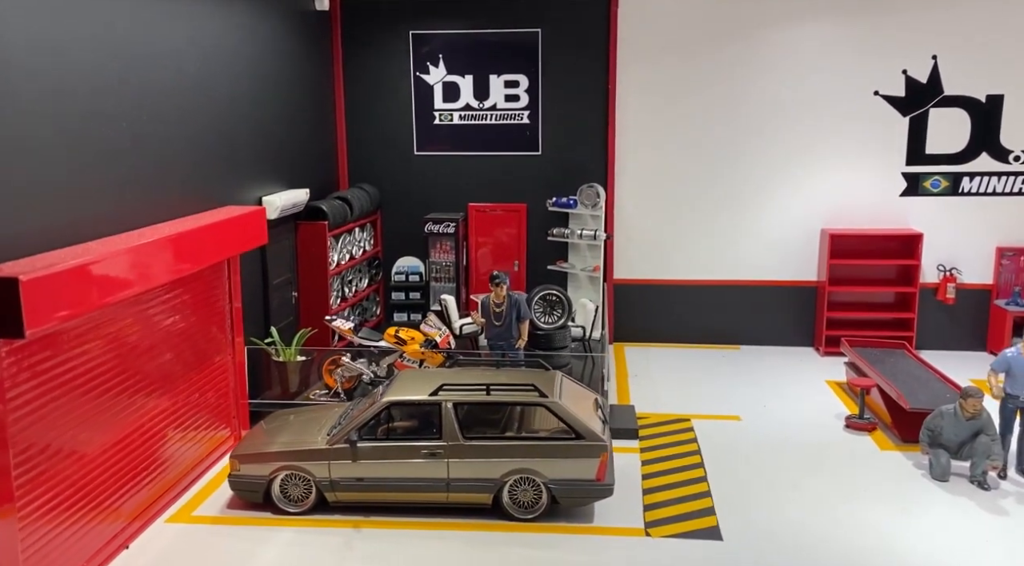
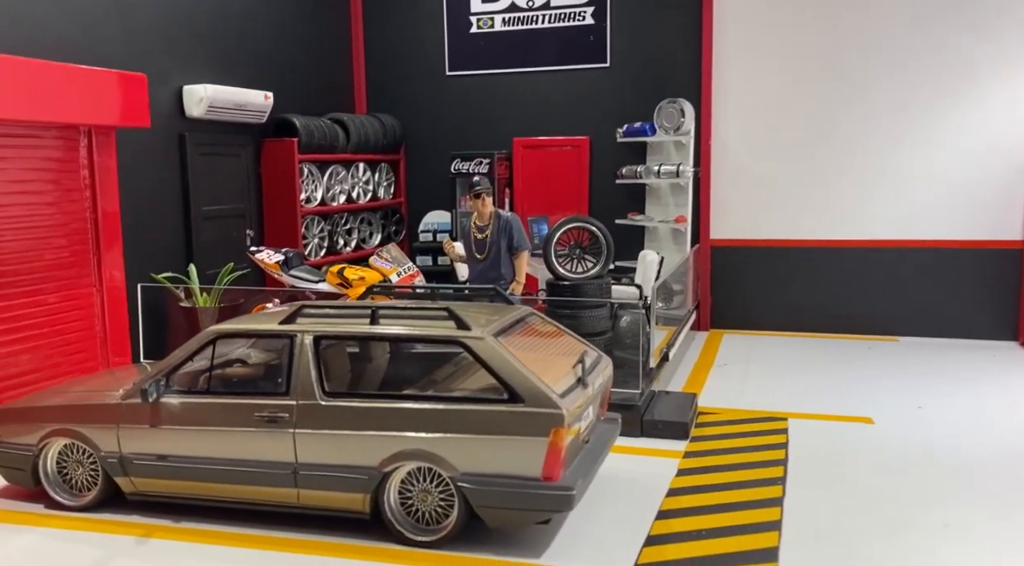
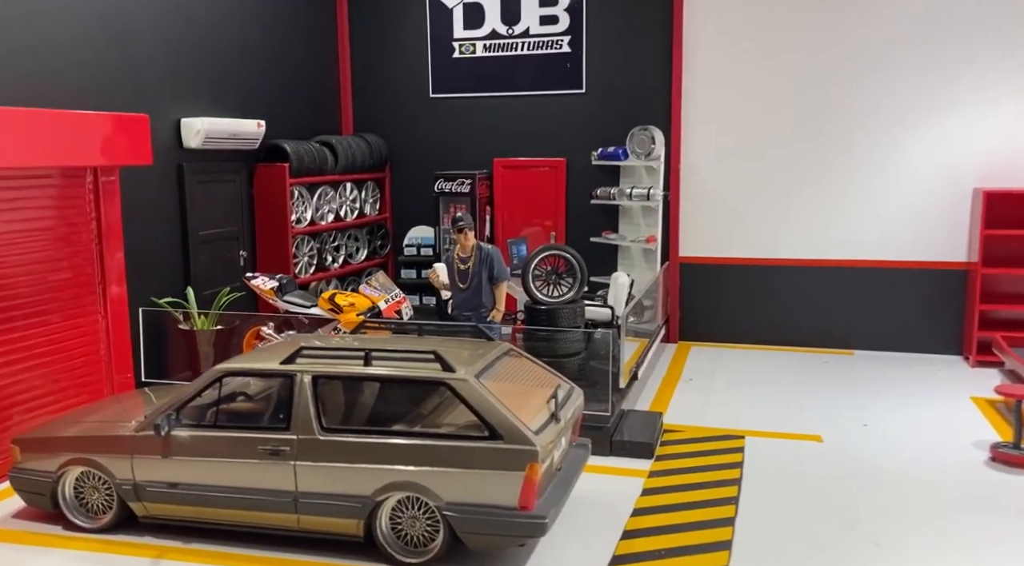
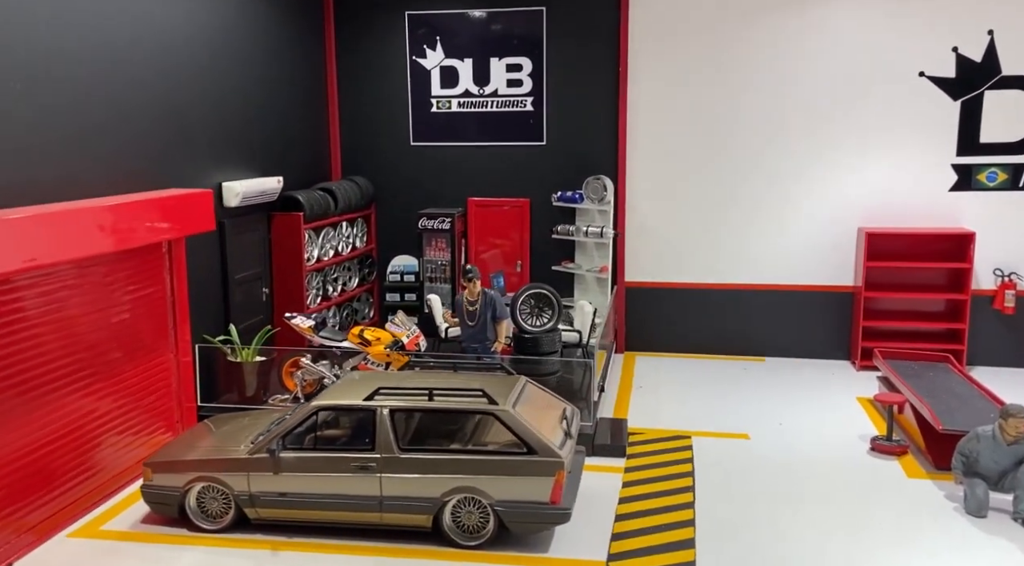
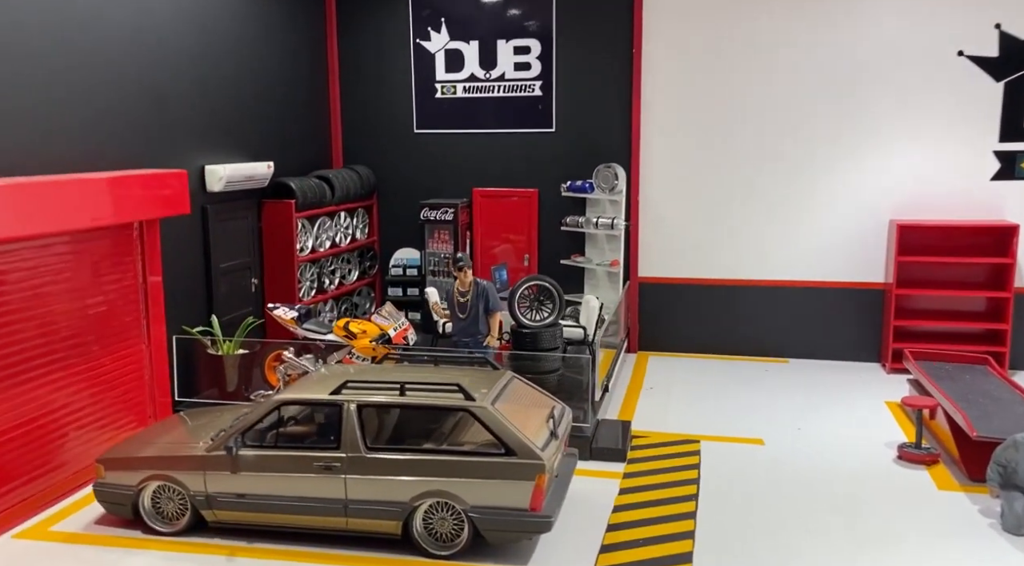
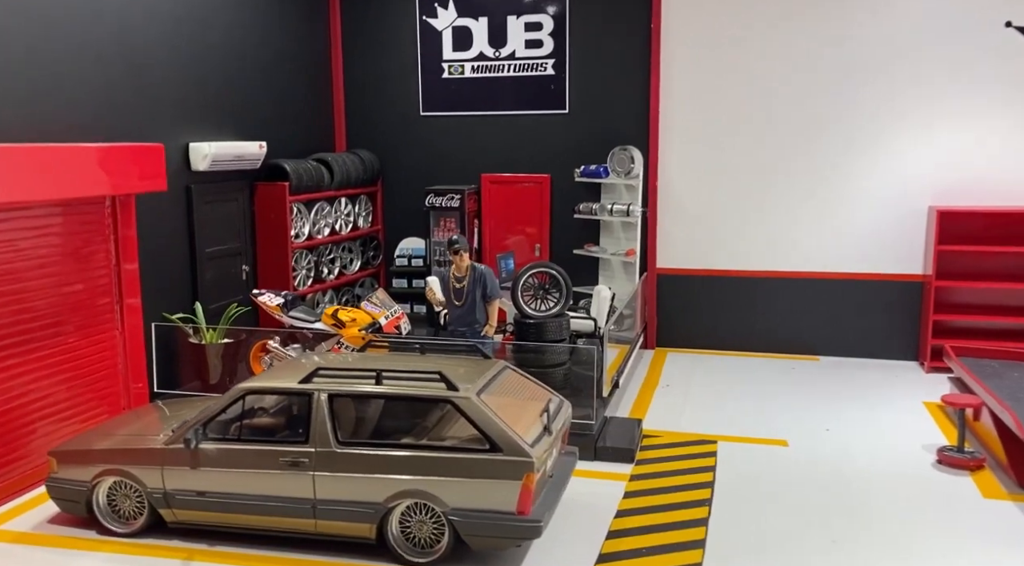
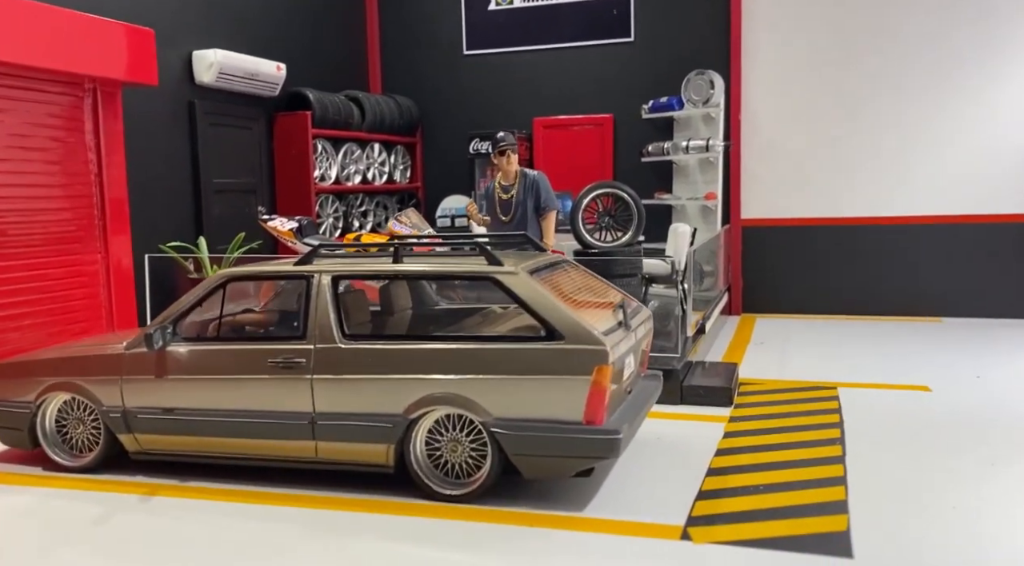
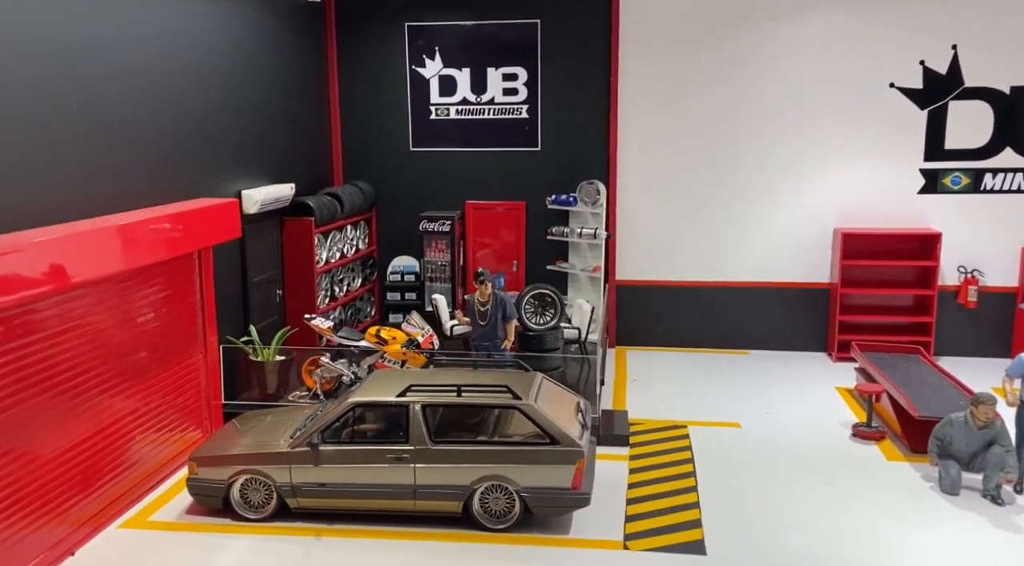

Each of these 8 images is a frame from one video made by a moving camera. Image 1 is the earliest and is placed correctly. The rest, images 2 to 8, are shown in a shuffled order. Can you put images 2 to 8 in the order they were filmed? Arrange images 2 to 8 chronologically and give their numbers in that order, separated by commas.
8, 4, 5, 6, 3, 2, 7
